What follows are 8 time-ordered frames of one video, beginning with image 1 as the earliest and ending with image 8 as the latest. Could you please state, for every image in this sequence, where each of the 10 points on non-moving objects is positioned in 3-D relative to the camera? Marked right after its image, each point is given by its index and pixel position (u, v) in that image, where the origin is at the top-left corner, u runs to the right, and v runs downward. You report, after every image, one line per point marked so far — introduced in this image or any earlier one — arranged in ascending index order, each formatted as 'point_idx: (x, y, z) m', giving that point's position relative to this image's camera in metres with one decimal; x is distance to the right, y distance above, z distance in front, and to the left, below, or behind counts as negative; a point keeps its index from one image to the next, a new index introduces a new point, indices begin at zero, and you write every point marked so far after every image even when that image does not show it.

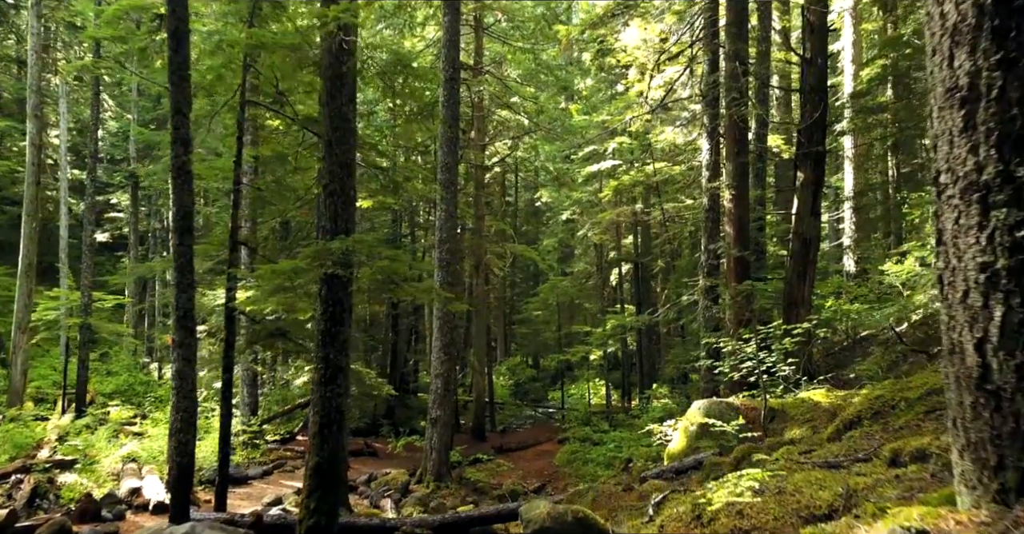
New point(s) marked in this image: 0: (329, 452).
0: (-1.9, -1.9, +8.6) m
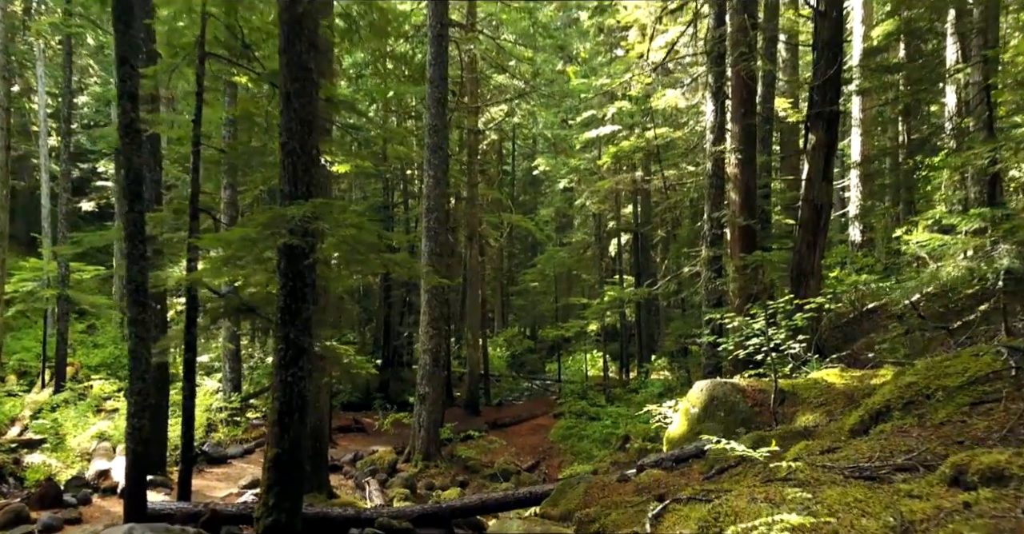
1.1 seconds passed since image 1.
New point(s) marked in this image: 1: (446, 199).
0: (-2.1, -1.6, +7.7) m
1: (-1.3, +1.4, +16.5) m
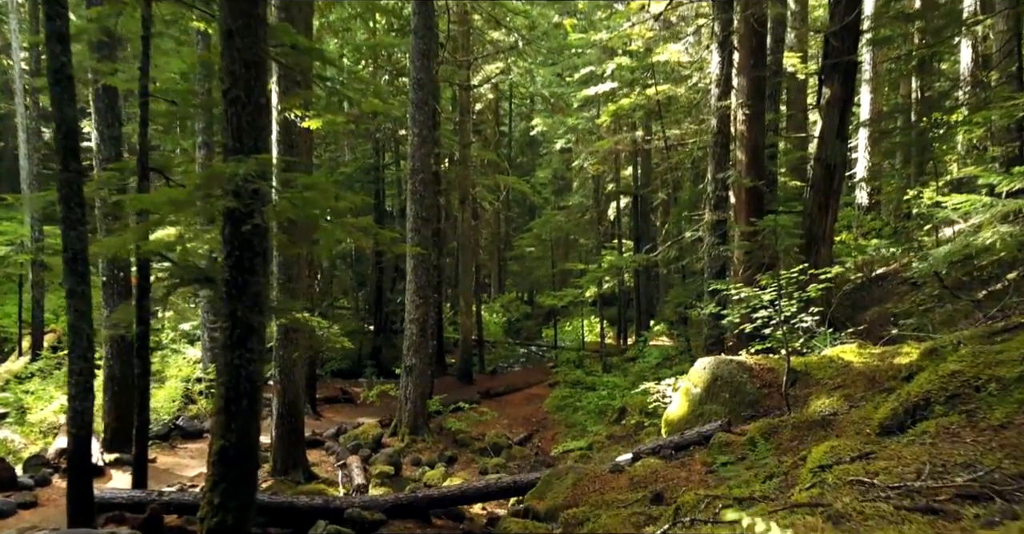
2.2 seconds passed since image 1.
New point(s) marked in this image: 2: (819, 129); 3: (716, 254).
0: (-2.2, -1.4, +6.9) m
1: (-1.5, +2.0, +15.5) m
2: (+4.4, +2.0, +11.9) m
3: (+3.2, +0.2, +13.3) m
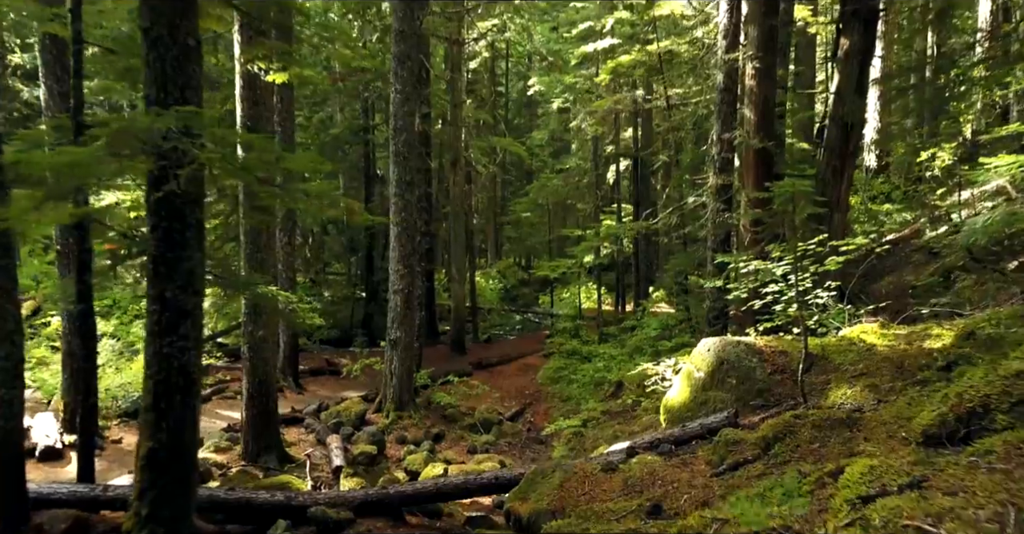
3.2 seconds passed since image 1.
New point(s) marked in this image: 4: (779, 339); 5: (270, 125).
0: (-2.4, -1.2, +6.0) m
1: (-1.7, +2.6, +14.5) m
2: (+4.2, +2.4, +10.9) m
3: (+3.1, +0.7, +12.4) m
4: (+2.6, -0.7, +8.1) m
5: (-3.2, +1.8, +10.8) m
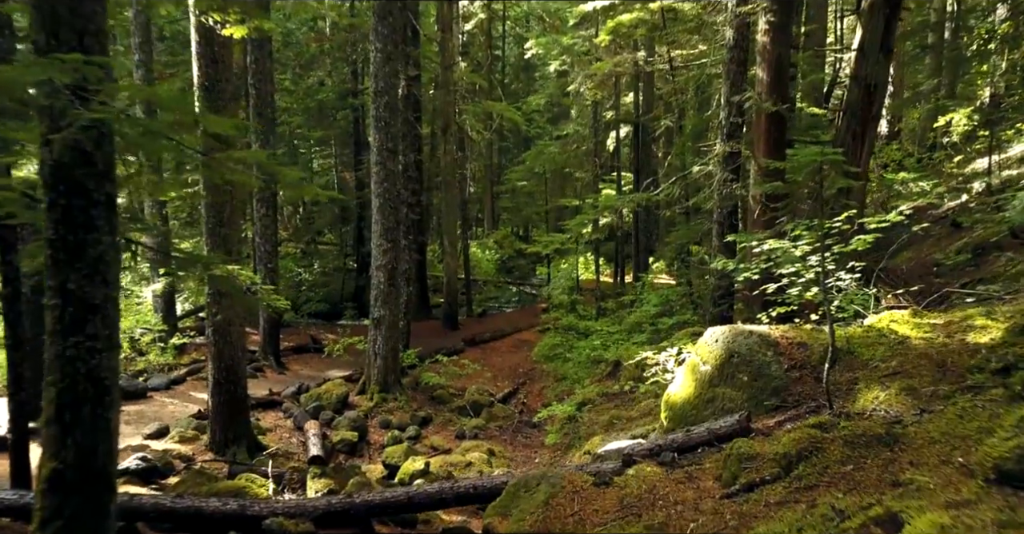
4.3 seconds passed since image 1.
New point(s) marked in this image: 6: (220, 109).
0: (-2.5, -1.1, +5.1) m
1: (-1.8, +3.0, +13.4) m
2: (+4.1, +2.7, +9.8) m
3: (+2.9, +1.0, +11.4) m
4: (+2.4, -0.5, +7.2) m
5: (-3.3, +2.1, +9.8) m
6: (-3.5, +1.8, +9.8) m
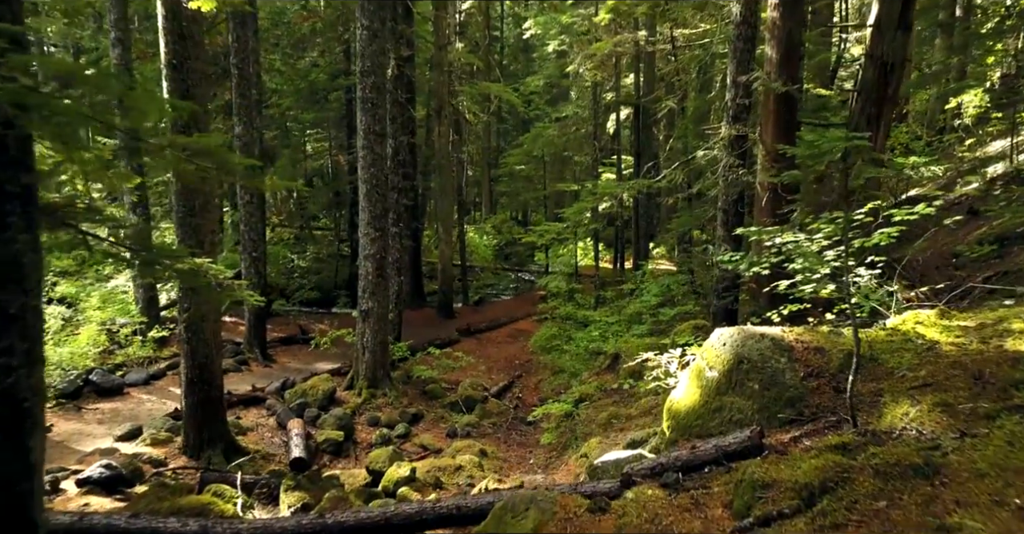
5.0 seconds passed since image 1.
0: (-2.6, -1.1, +4.5) m
1: (-1.9, +3.2, +12.7) m
2: (+4.0, +2.8, +9.1) m
3: (+2.8, +1.1, +10.7) m
4: (+2.3, -0.5, +6.6) m
5: (-3.4, +2.2, +9.1) m
6: (-3.6, +1.9, +9.1) m
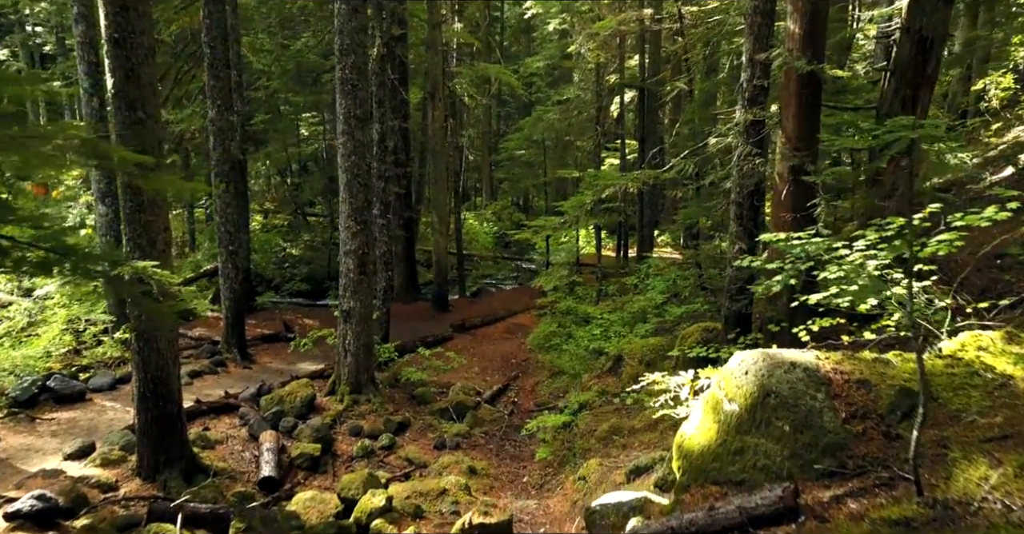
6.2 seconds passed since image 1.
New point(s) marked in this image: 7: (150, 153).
0: (-2.8, -1.2, +3.5) m
1: (-2.0, +3.2, +11.6) m
2: (+3.9, +2.7, +8.0) m
3: (+2.8, +1.1, +9.7) m
4: (+2.2, -0.6, +5.5) m
5: (-3.5, +2.2, +8.0) m
6: (-3.7, +1.9, +8.0) m
7: (-3.6, +1.1, +8.4) m
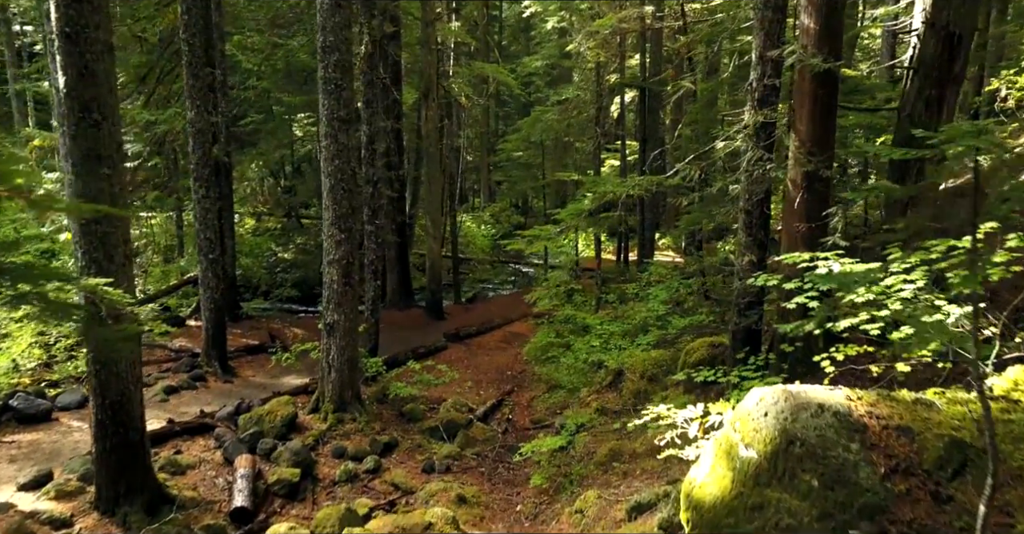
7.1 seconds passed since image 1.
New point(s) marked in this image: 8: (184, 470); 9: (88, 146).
0: (-2.8, -1.3, +2.8) m
1: (-2.1, +3.1, +10.9) m
2: (+3.8, +2.6, +7.3) m
3: (+2.7, +1.0, +9.0) m
4: (+2.1, -0.7, +4.8) m
5: (-3.6, +2.0, +7.3) m
6: (-3.7, +1.8, +7.3) m
7: (-3.7, +1.0, +7.7) m
8: (-3.9, -2.4, +9.9) m
9: (-3.8, +1.1, +7.5) m
